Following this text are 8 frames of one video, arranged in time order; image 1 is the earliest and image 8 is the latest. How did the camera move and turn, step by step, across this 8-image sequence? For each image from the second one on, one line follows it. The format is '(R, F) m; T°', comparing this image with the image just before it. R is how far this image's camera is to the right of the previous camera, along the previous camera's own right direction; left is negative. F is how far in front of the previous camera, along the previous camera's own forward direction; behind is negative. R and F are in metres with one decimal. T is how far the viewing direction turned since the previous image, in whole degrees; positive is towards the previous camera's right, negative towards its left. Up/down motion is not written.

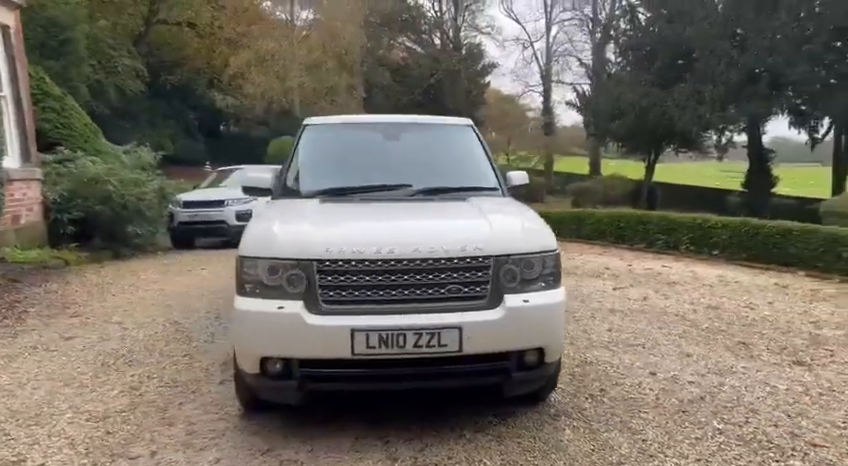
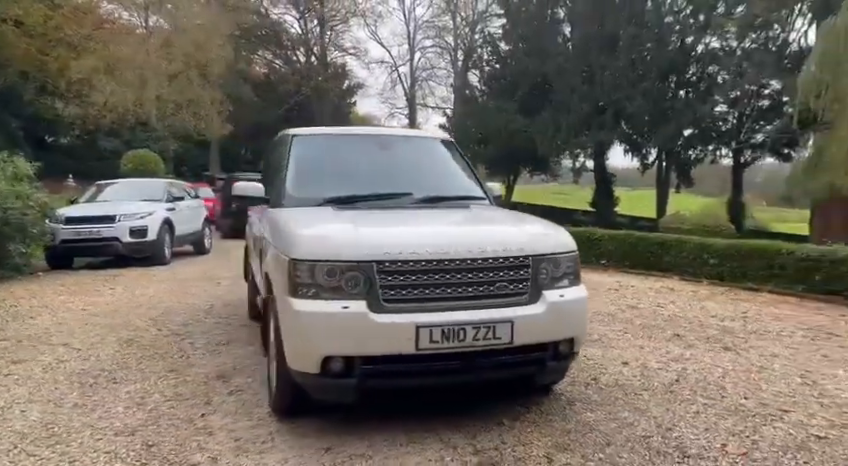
(-1.1, -0.2) m; +14°
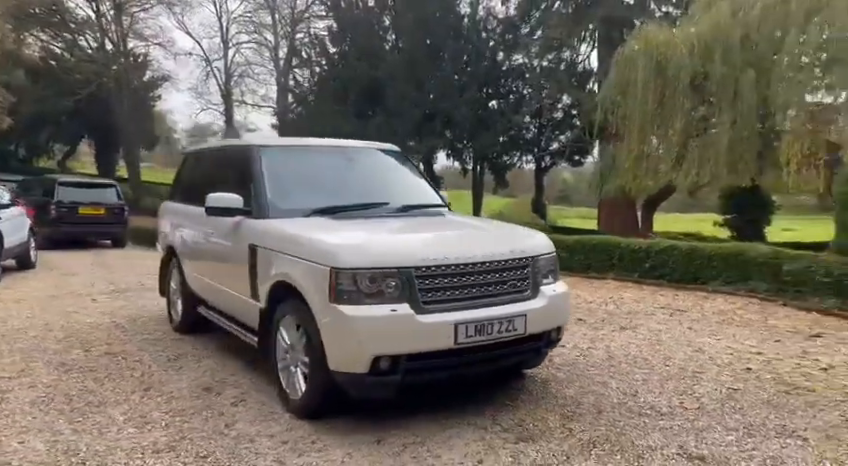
(-1.4, -0.2) m; +18°
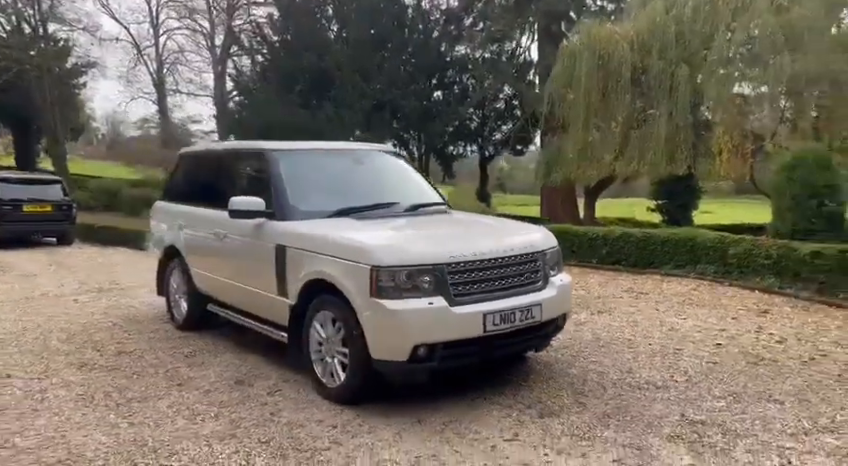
(-0.6, -0.4) m; +6°
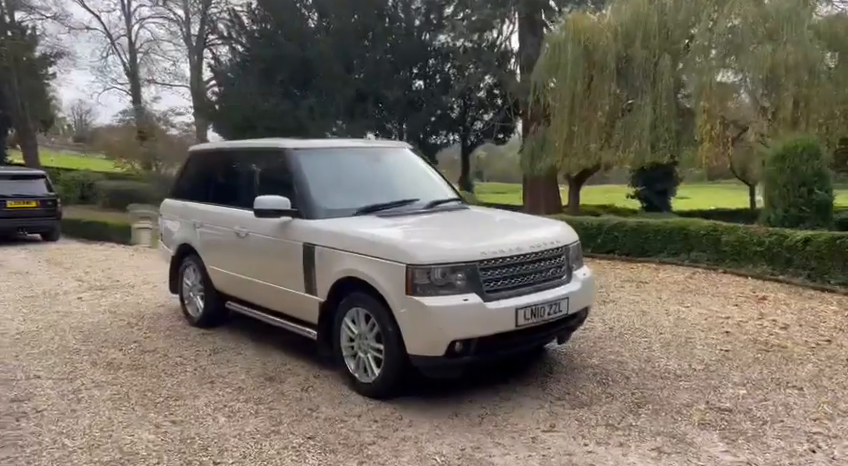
(-0.4, -0.1) m; +2°
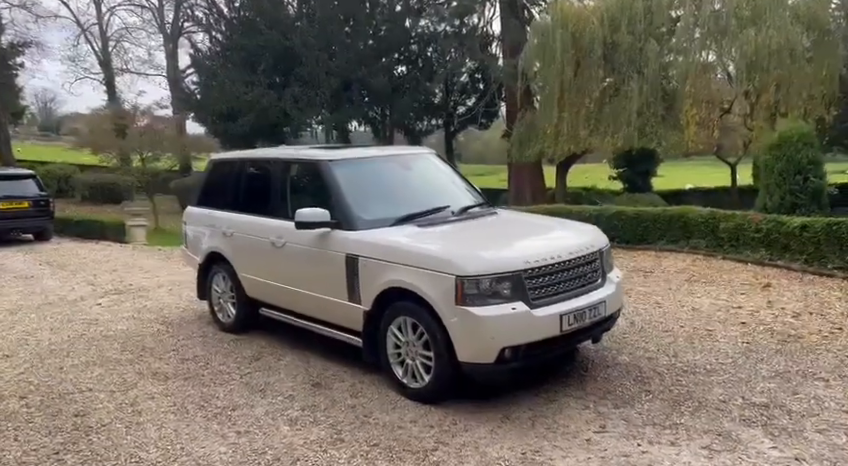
(-0.5, -0.2) m; +2°
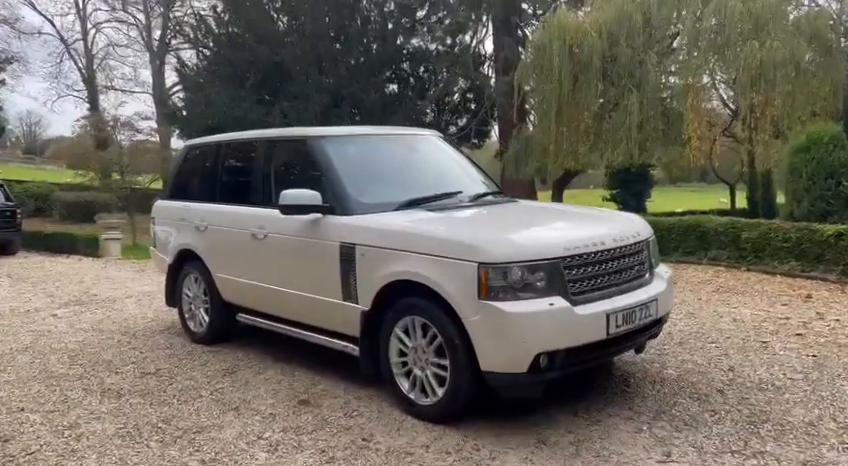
(-0.2, +0.9) m; +1°
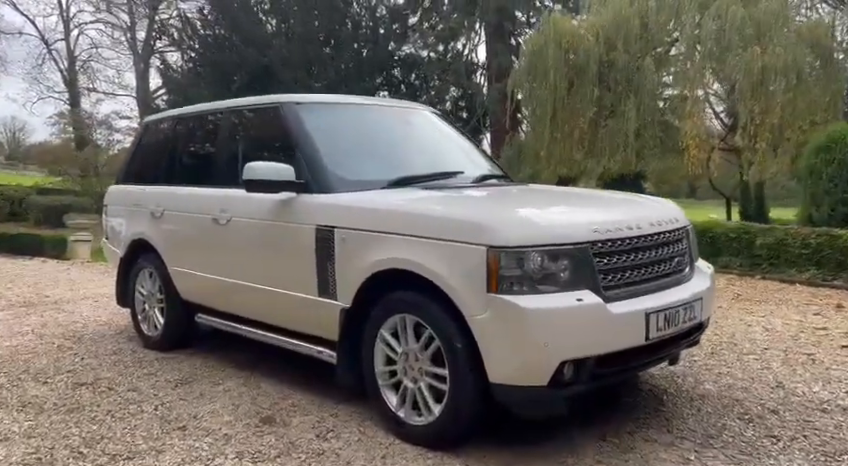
(0.0, +0.8) m; +1°
